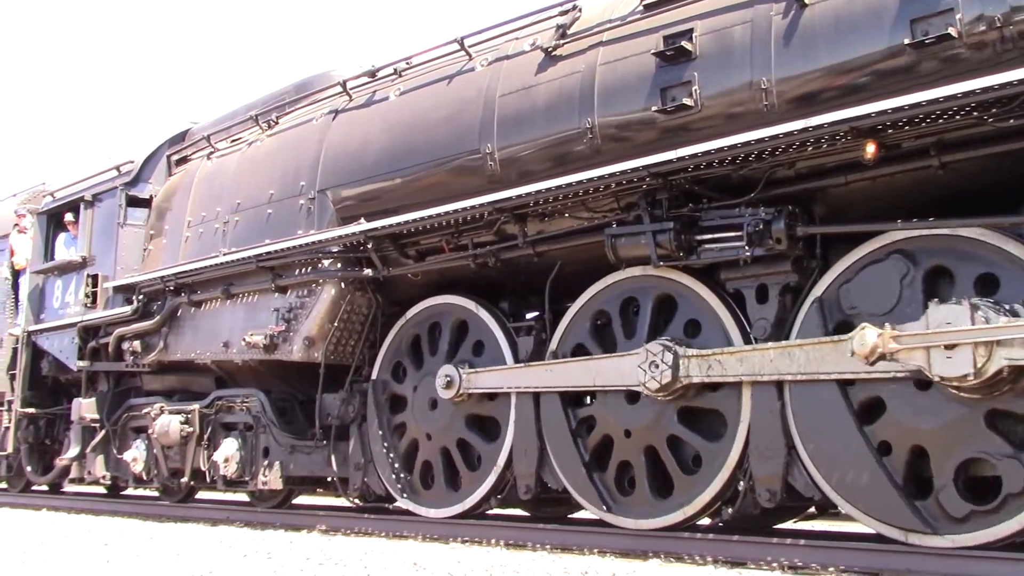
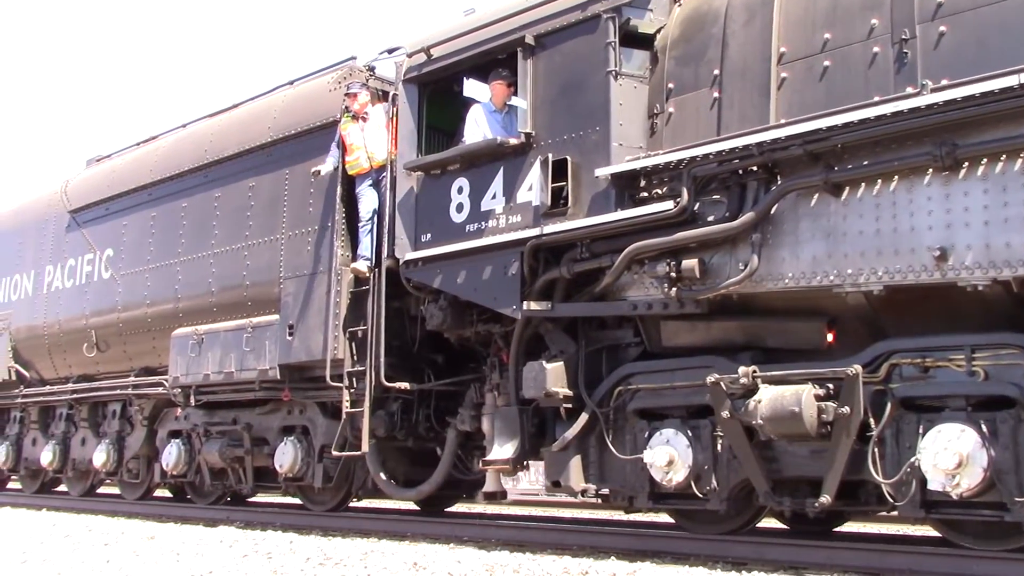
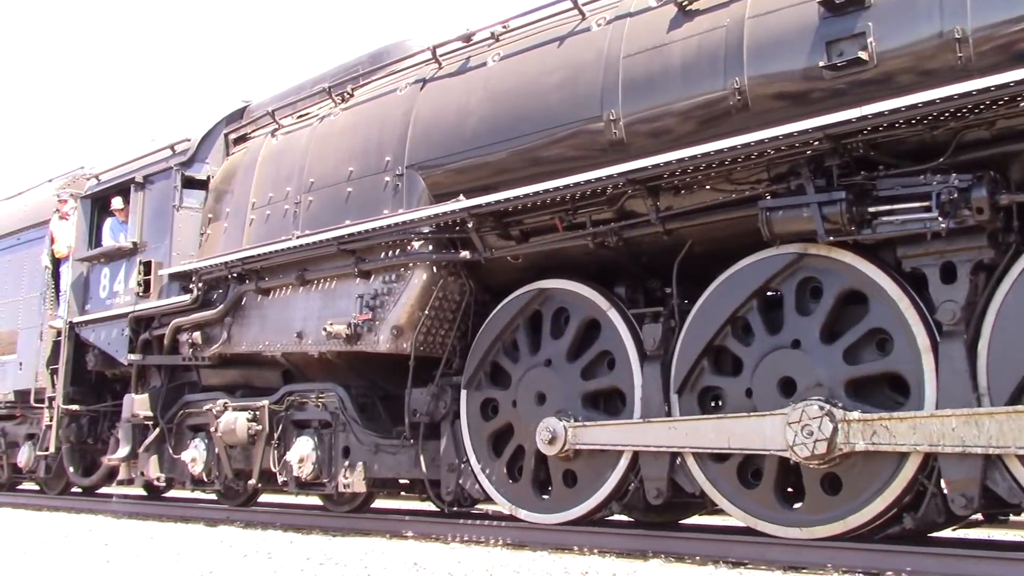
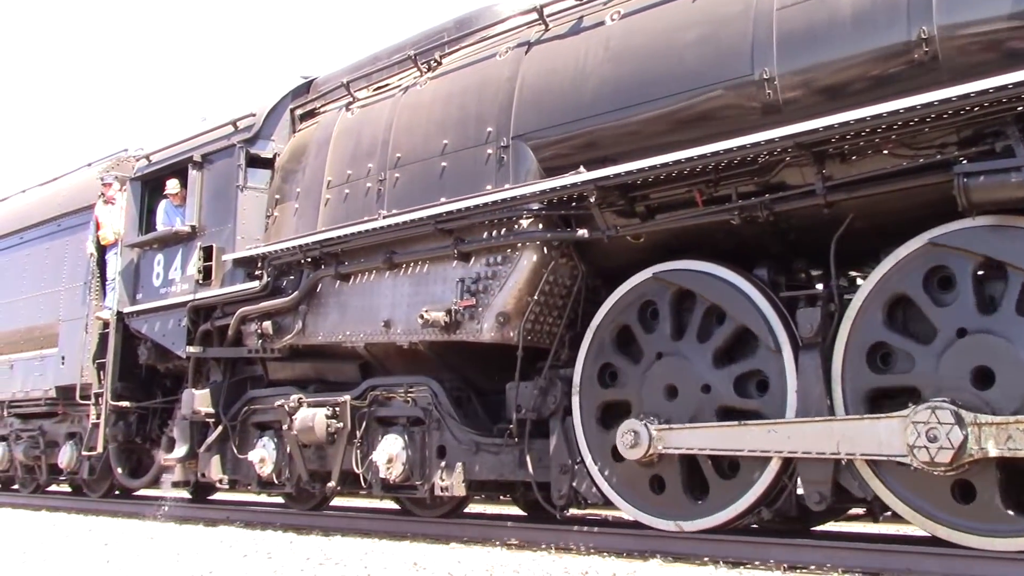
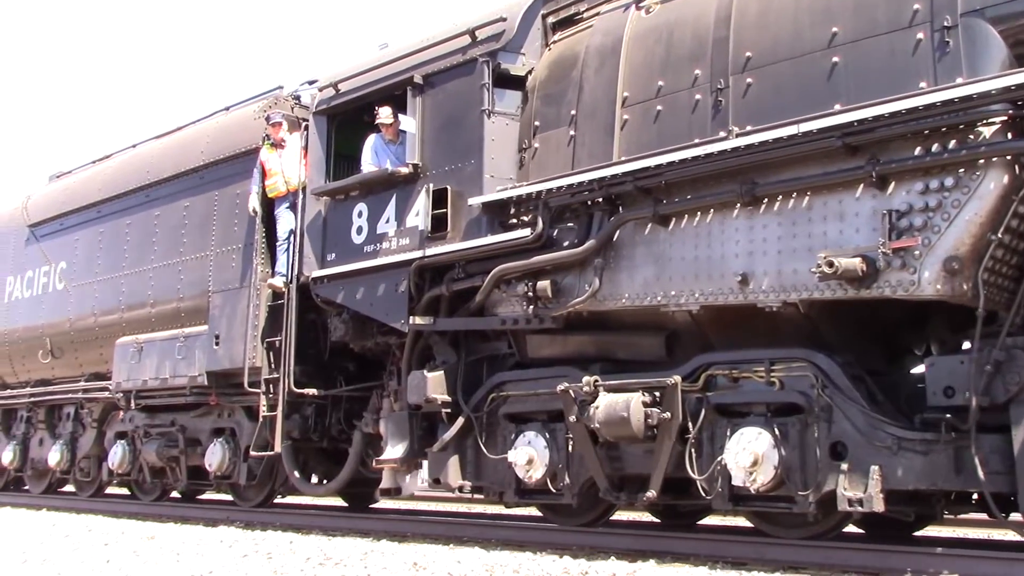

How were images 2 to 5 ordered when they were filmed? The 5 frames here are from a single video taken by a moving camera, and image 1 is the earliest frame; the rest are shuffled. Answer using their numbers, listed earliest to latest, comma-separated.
3, 4, 5, 2
